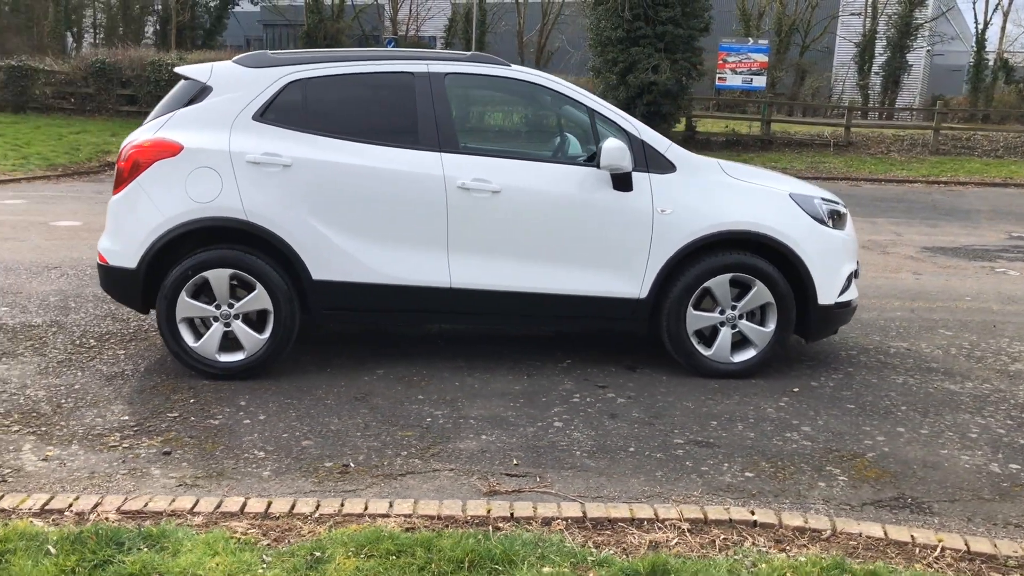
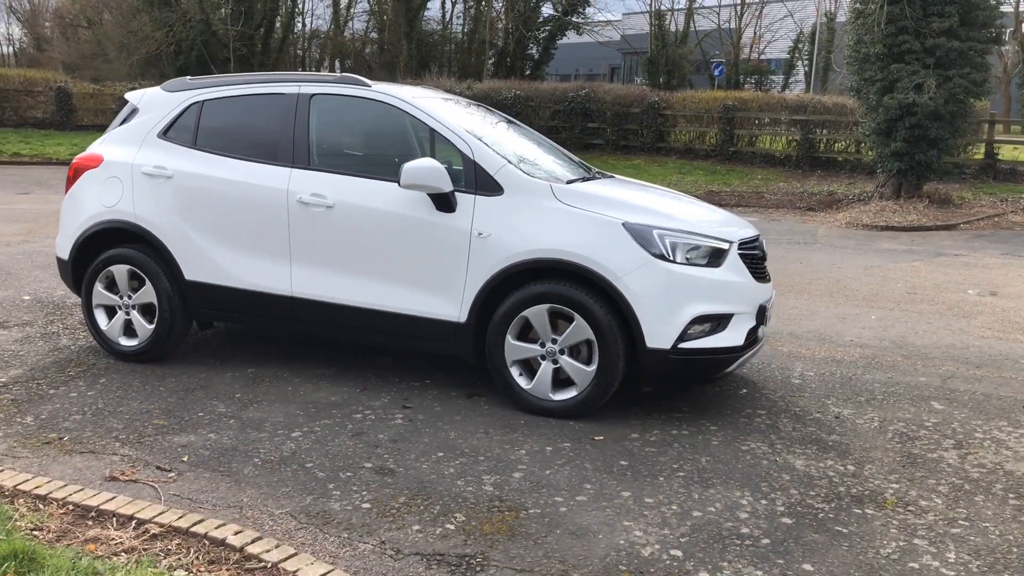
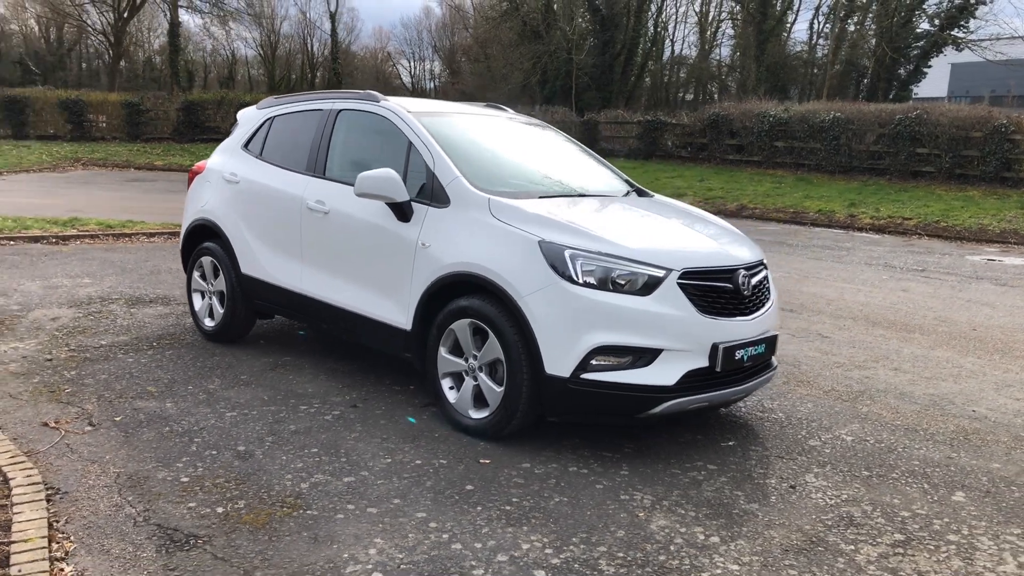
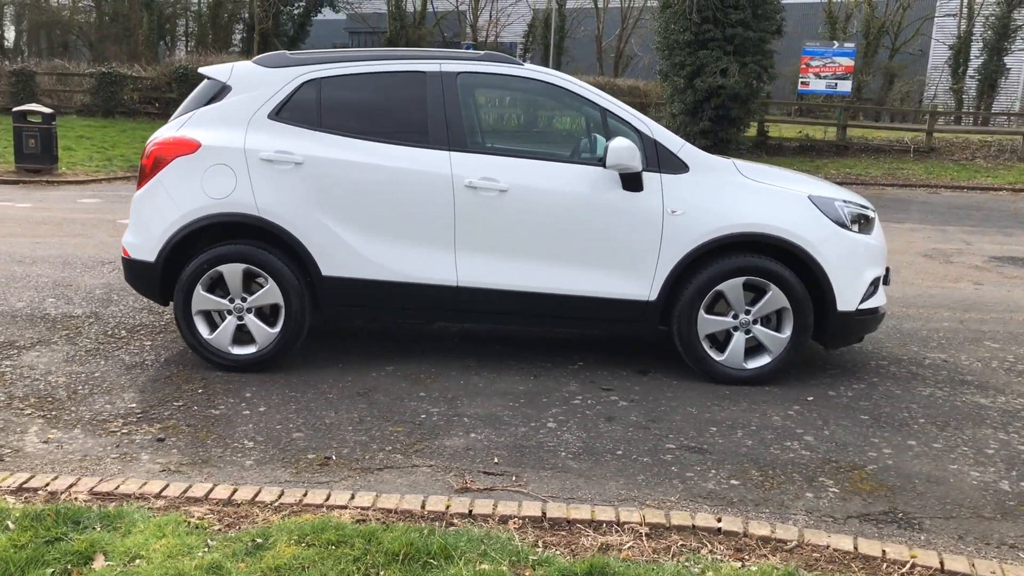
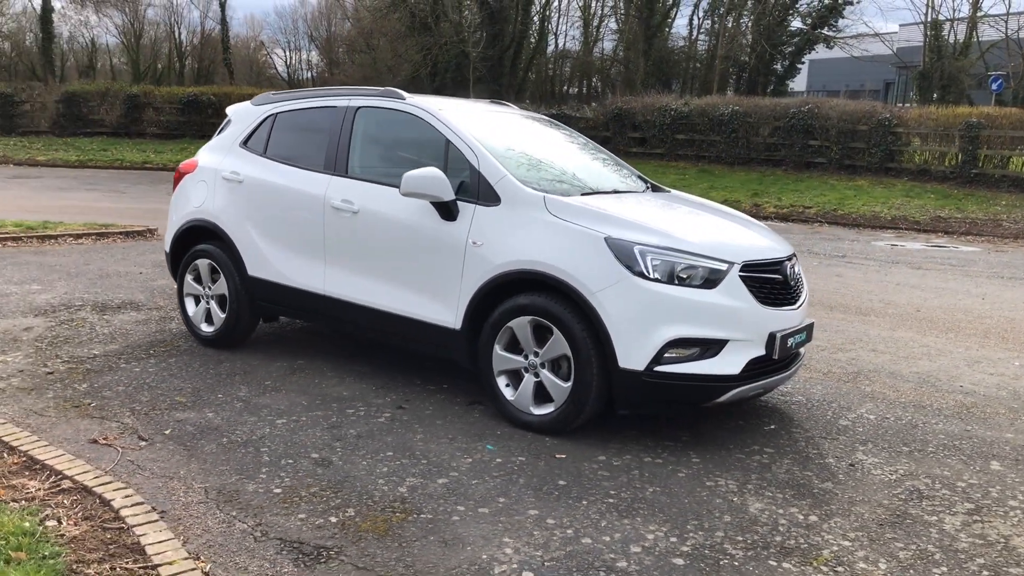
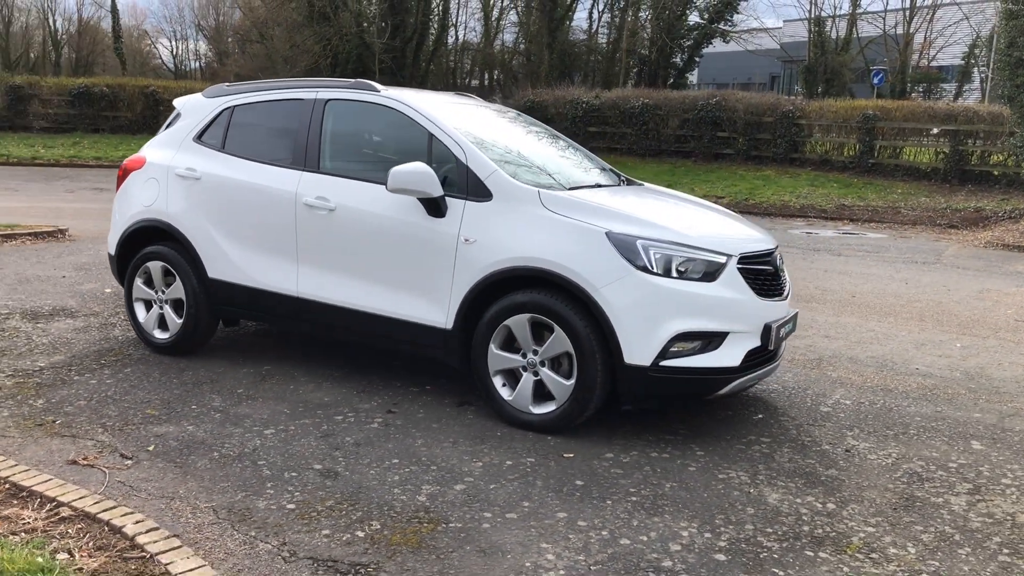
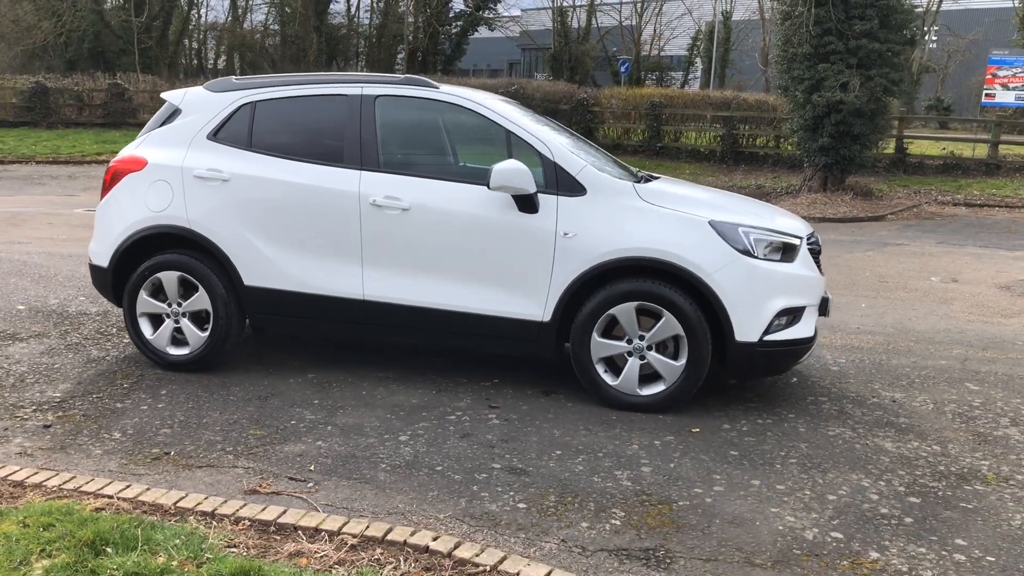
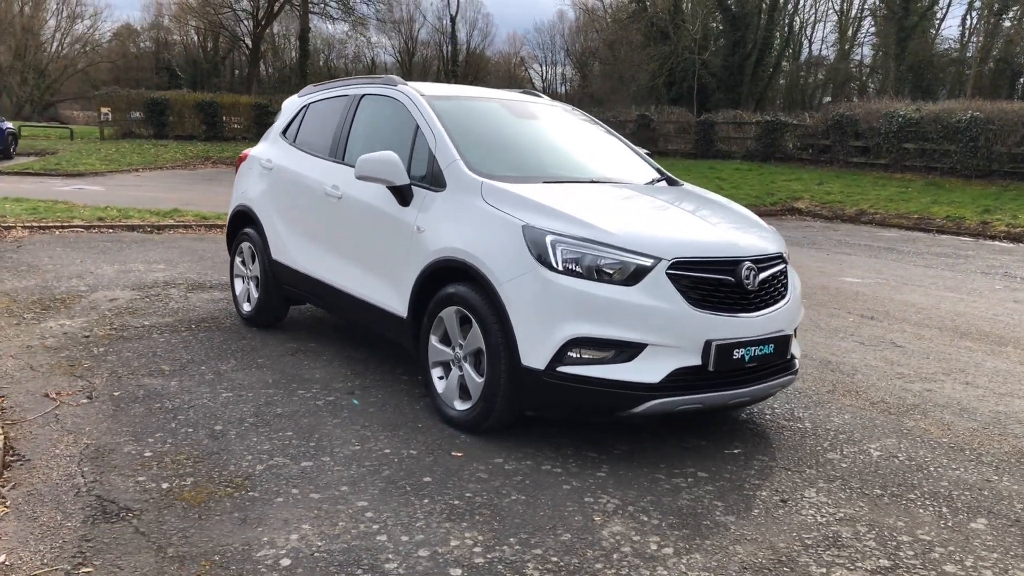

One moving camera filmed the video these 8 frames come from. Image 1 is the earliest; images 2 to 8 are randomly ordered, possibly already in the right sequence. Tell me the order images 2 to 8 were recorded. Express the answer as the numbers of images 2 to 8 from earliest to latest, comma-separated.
4, 7, 2, 6, 5, 3, 8
